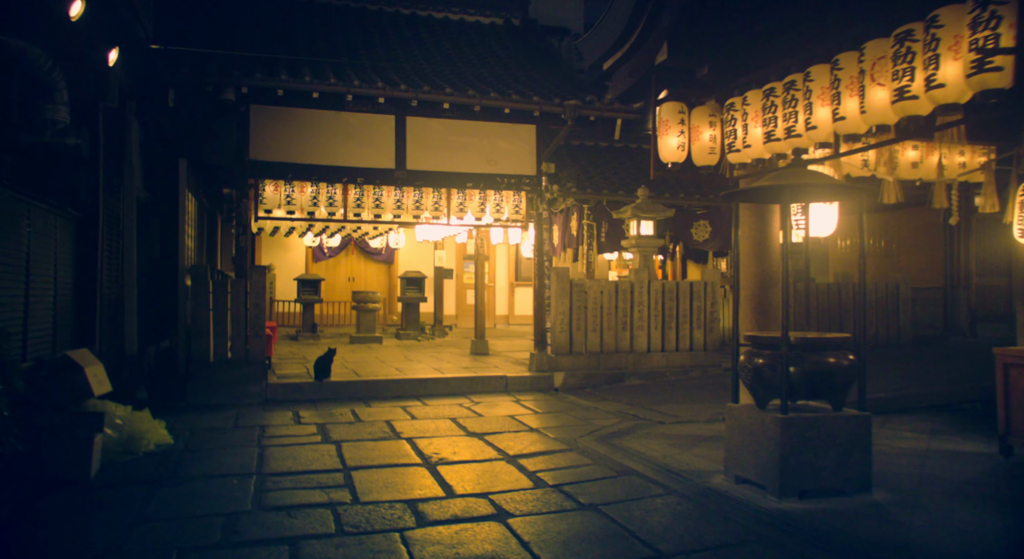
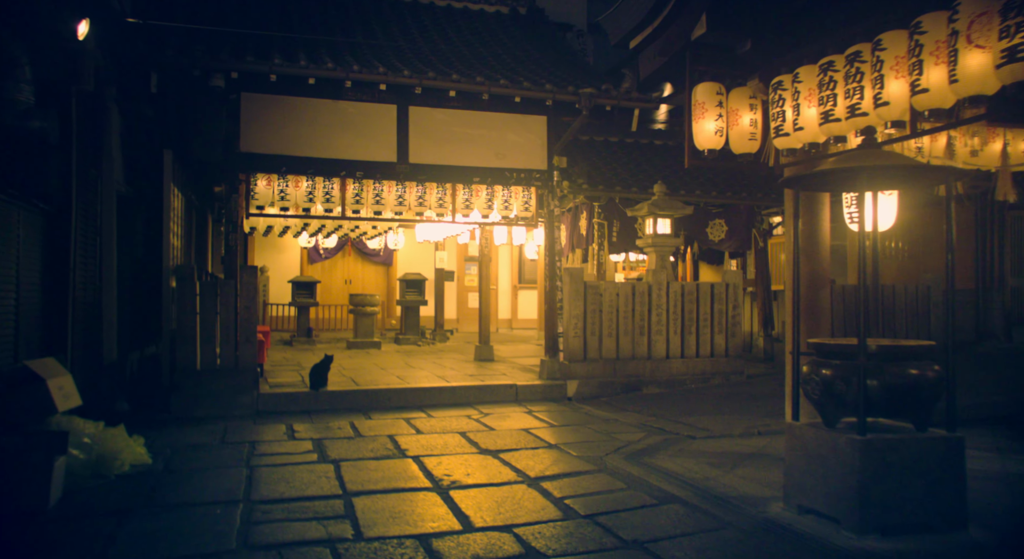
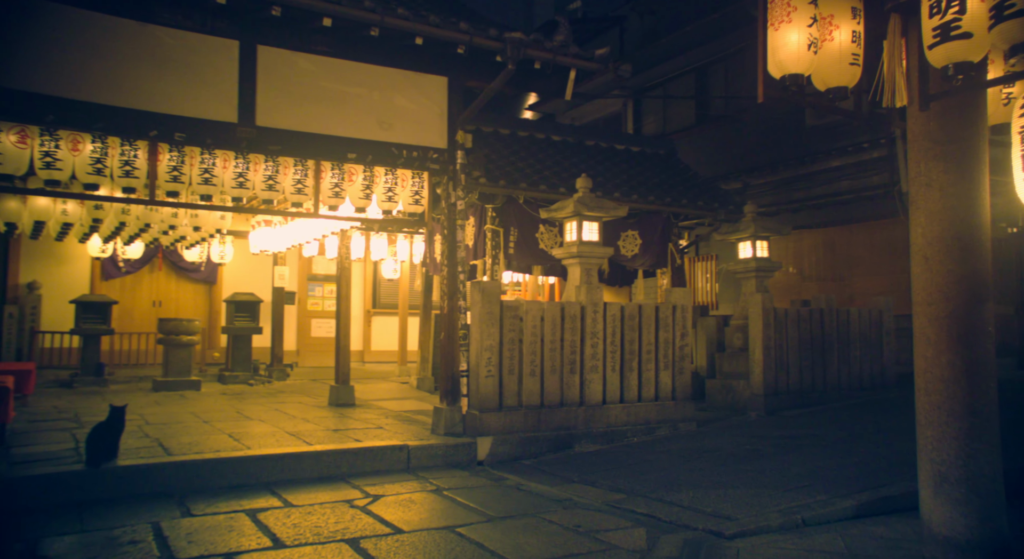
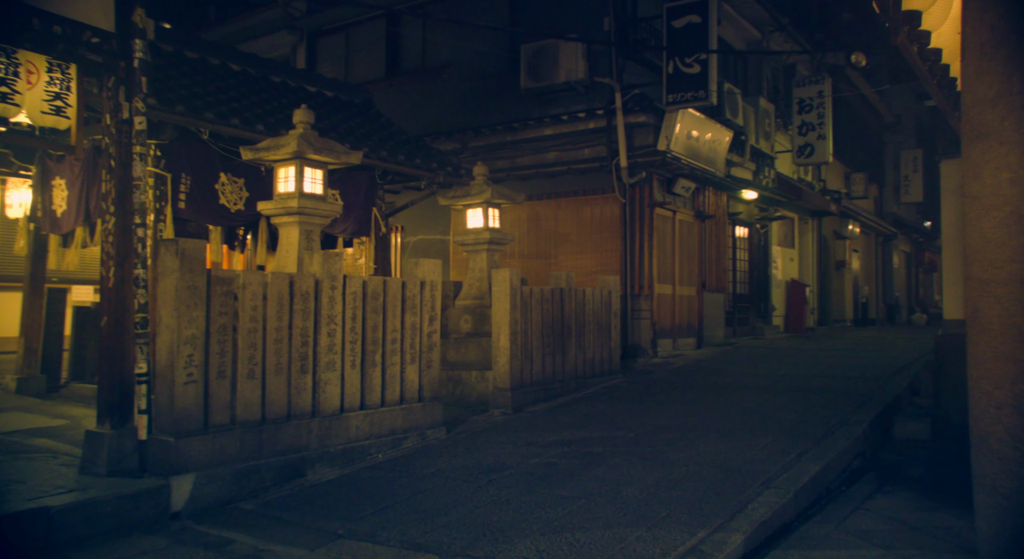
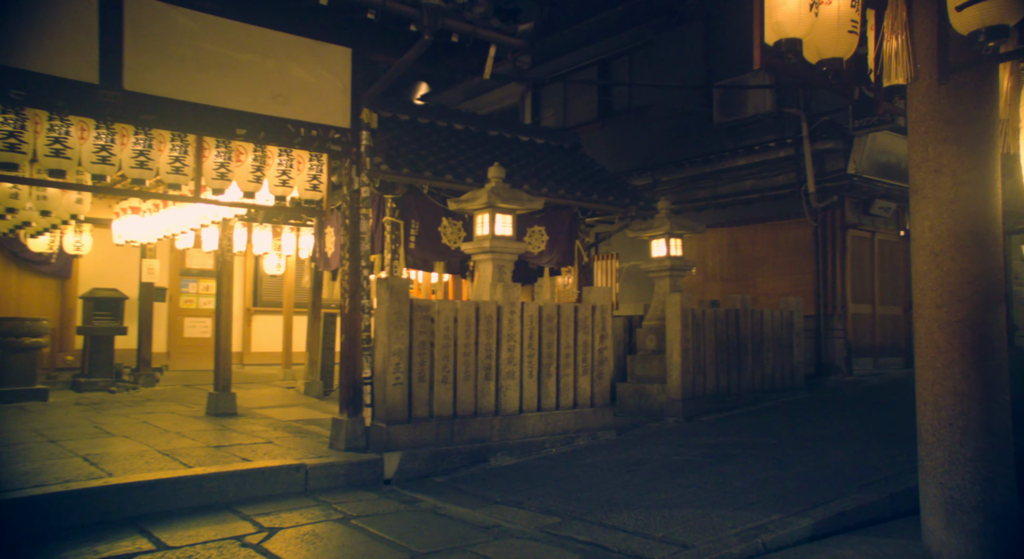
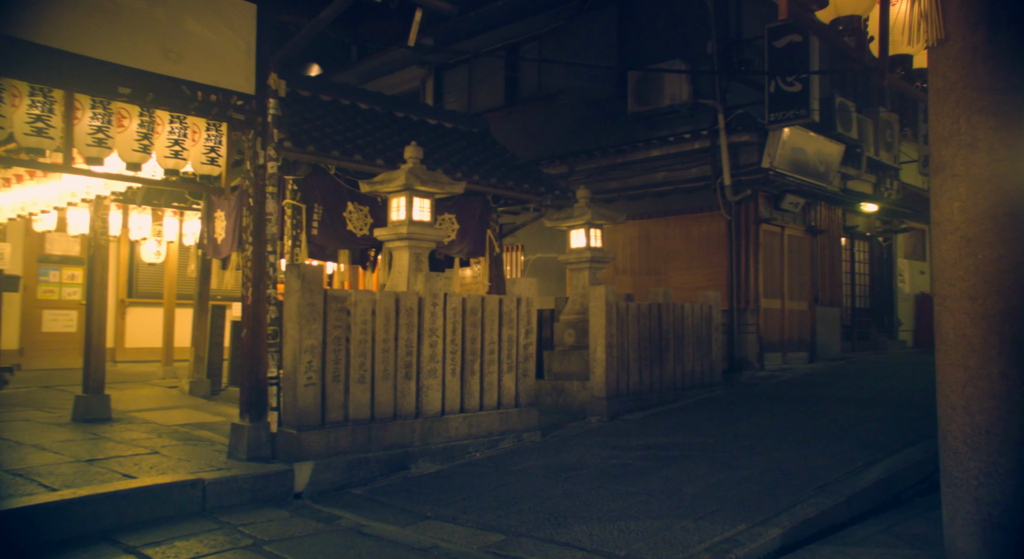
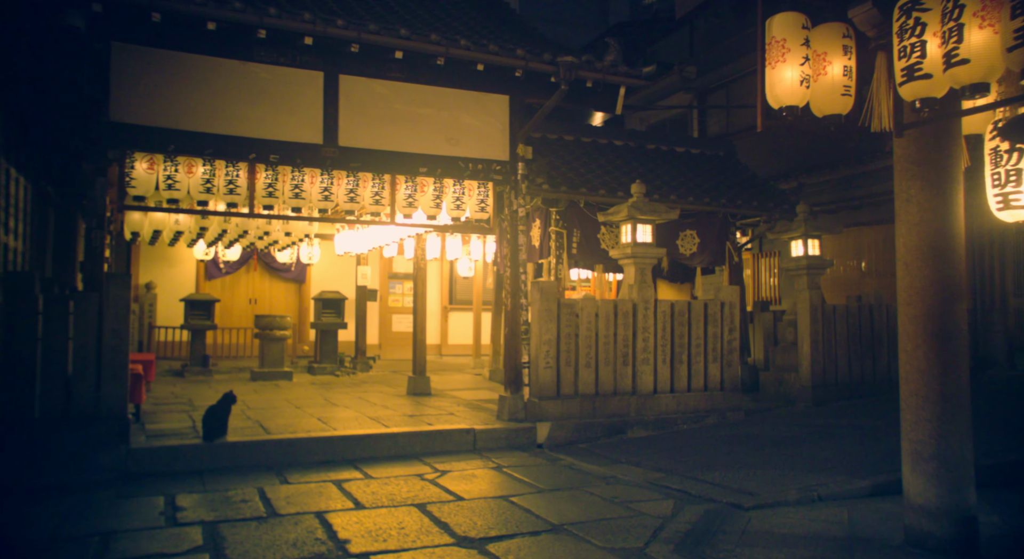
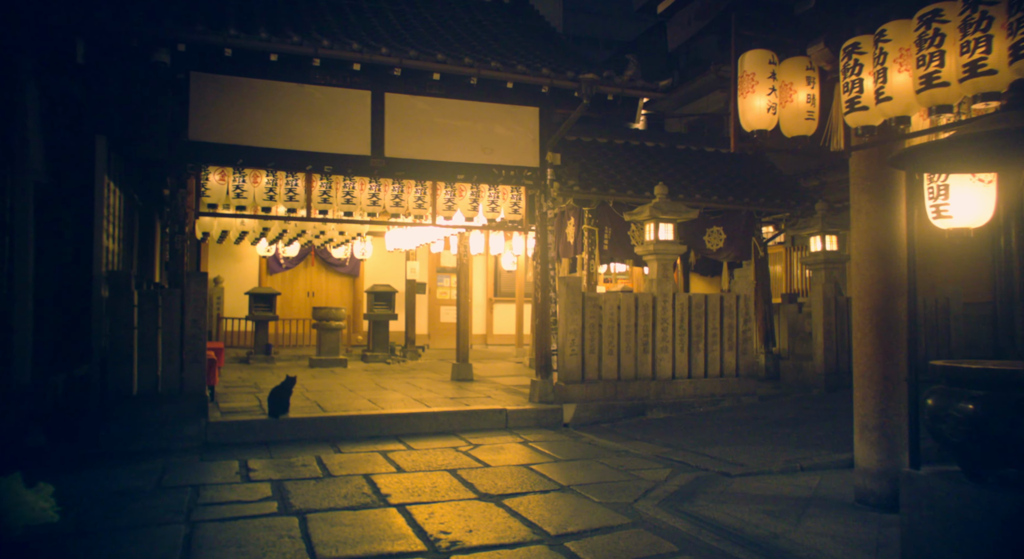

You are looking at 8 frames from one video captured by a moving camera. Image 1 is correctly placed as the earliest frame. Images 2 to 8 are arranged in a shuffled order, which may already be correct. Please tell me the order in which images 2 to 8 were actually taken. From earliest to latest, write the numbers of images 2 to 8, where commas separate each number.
2, 8, 7, 3, 5, 6, 4
